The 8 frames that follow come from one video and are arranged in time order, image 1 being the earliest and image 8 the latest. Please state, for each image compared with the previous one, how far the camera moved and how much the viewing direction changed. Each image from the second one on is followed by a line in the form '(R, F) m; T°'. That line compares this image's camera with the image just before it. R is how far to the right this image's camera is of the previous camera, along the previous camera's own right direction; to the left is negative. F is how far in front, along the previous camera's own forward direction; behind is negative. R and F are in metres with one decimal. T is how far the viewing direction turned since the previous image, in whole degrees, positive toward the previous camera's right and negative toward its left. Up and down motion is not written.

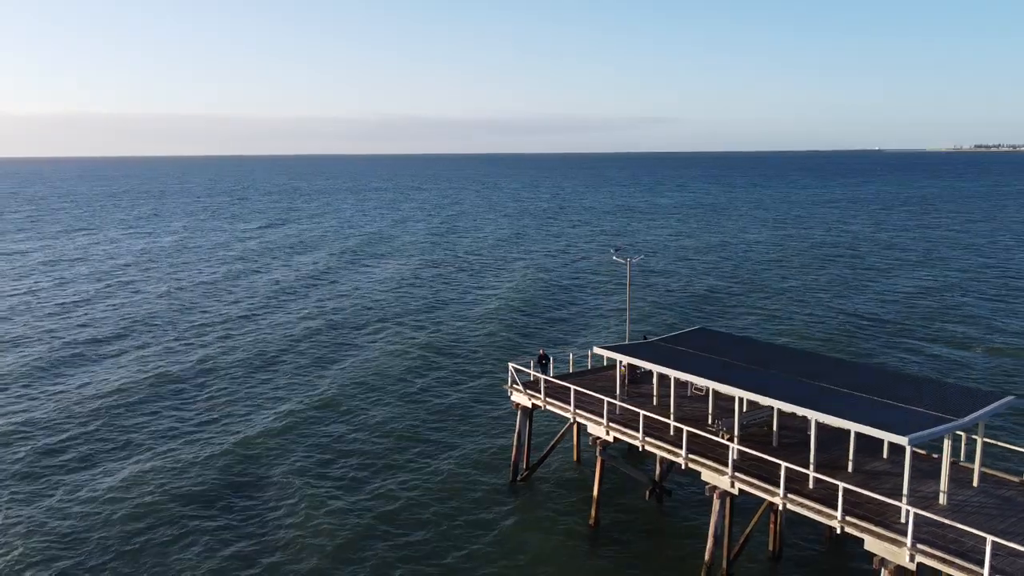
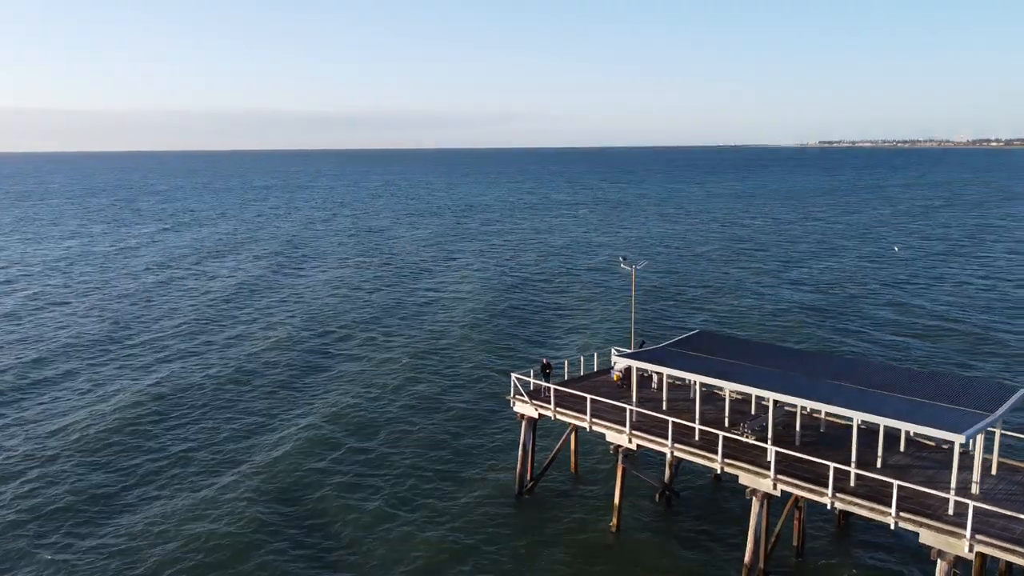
(-4.4, +1.1) m; +8°
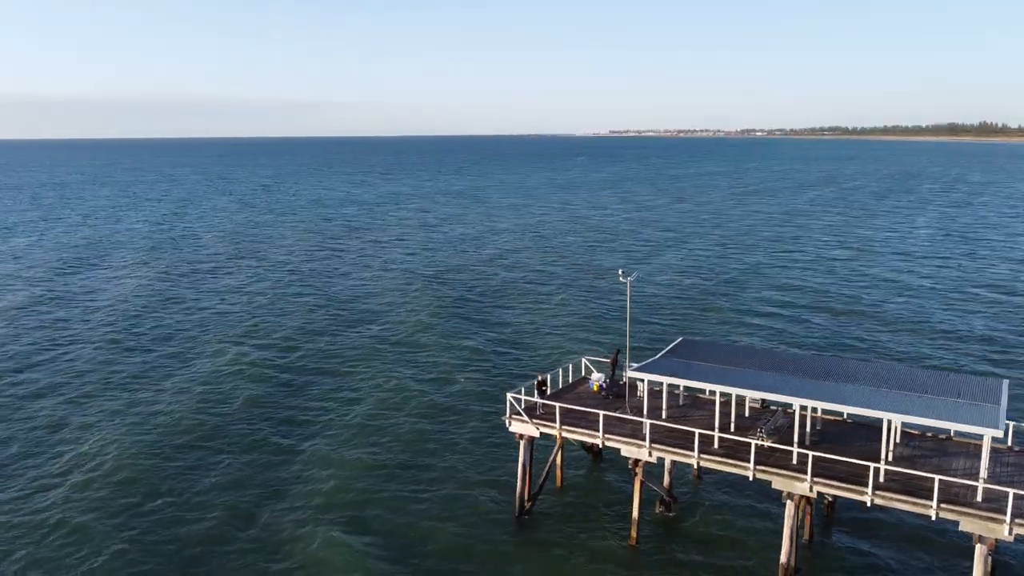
(-6.2, +1.7) m; +13°
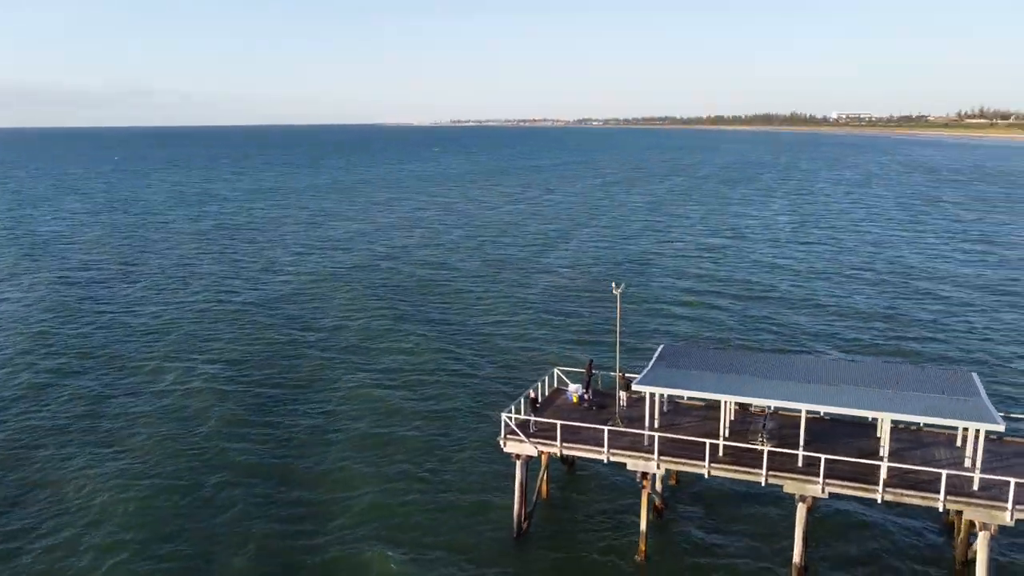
(-4.8, +1.3) m; +10°
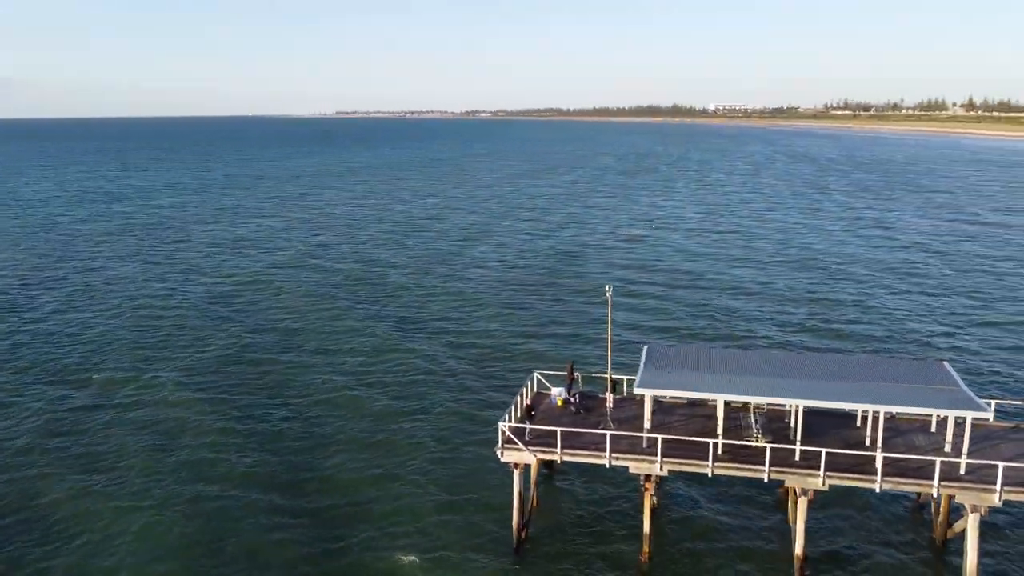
(-3.3, +0.7) m; +7°
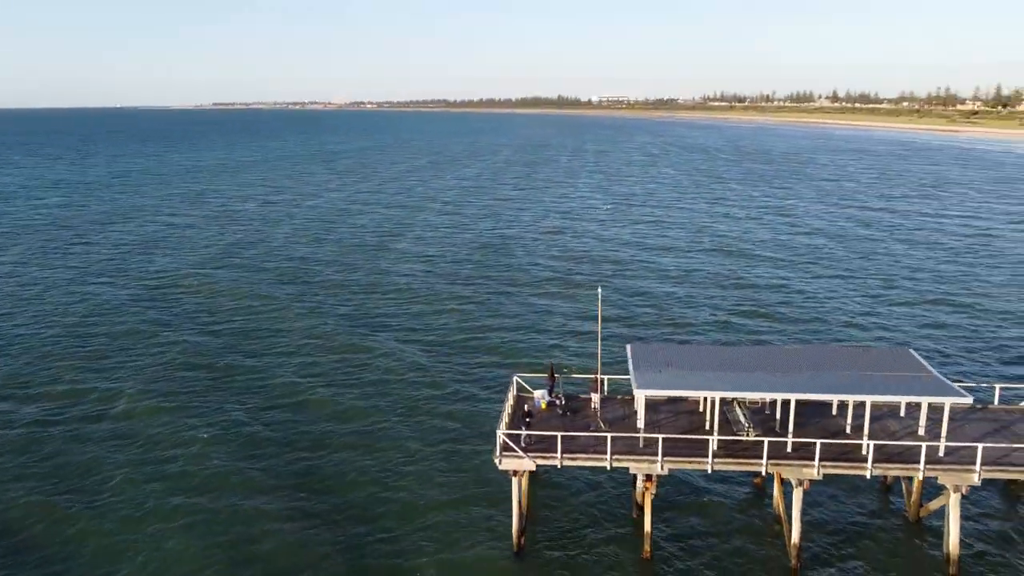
(-3.5, +0.4) m; +7°
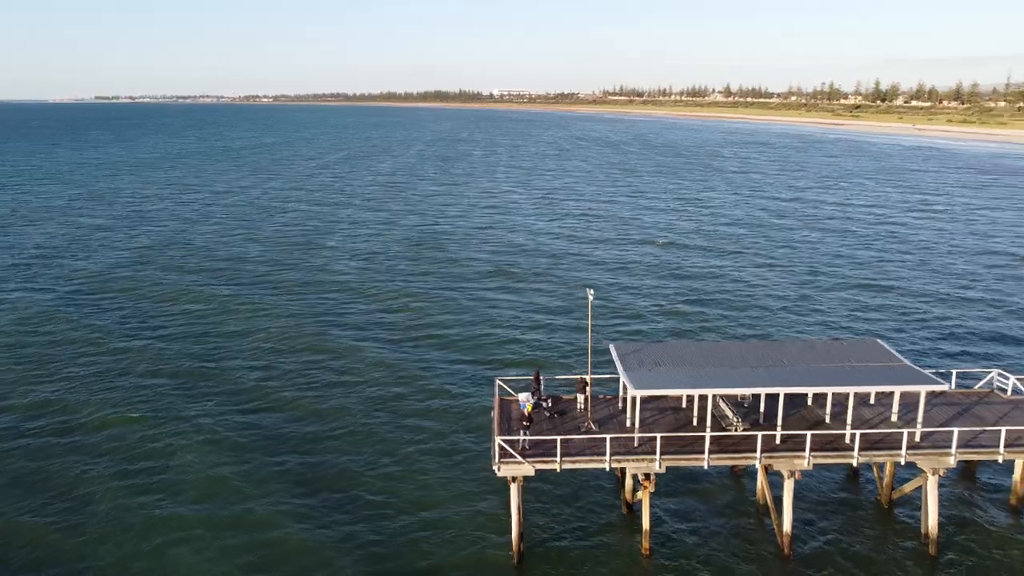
(-3.0, +0.1) m; +6°
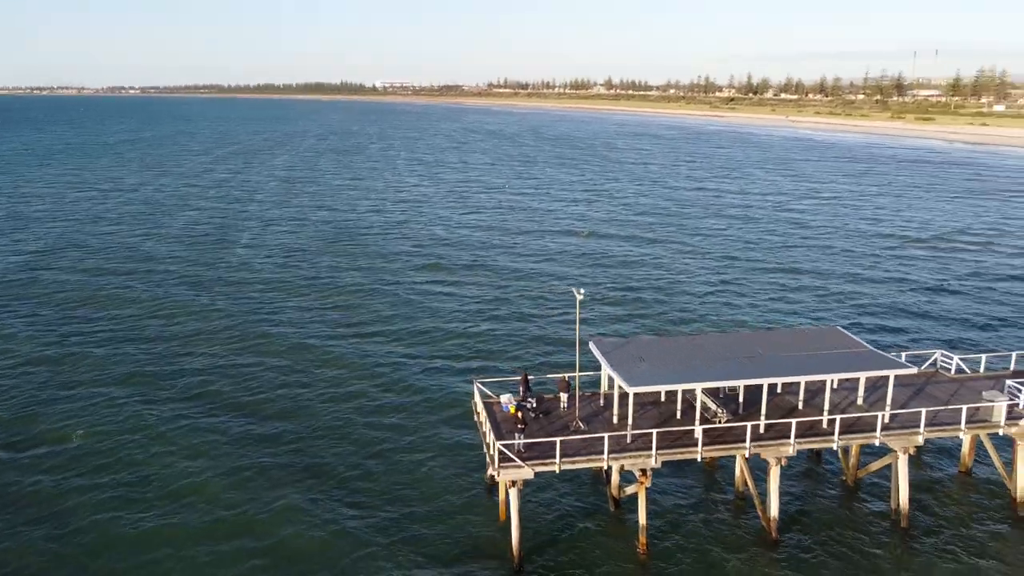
(-3.4, +0.1) m; +7°
